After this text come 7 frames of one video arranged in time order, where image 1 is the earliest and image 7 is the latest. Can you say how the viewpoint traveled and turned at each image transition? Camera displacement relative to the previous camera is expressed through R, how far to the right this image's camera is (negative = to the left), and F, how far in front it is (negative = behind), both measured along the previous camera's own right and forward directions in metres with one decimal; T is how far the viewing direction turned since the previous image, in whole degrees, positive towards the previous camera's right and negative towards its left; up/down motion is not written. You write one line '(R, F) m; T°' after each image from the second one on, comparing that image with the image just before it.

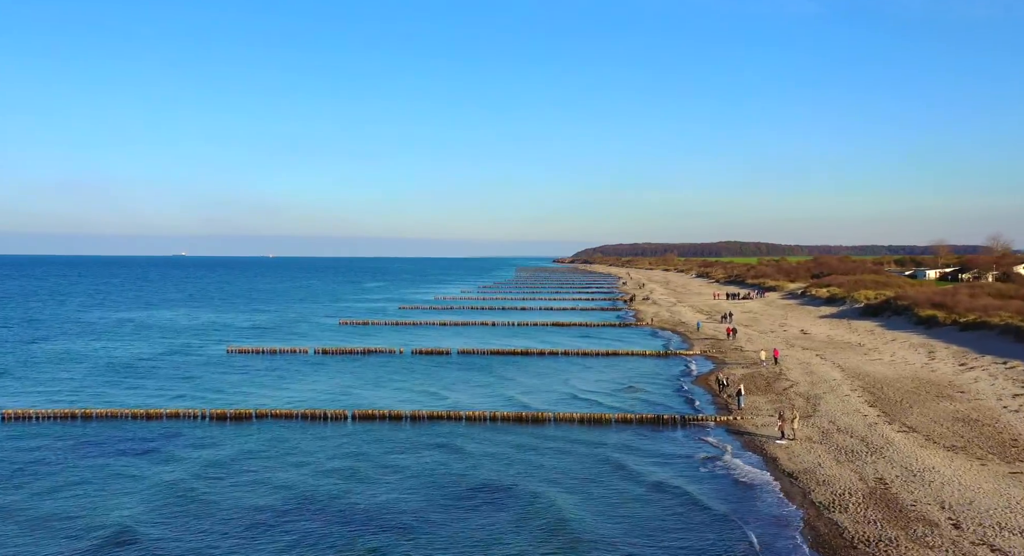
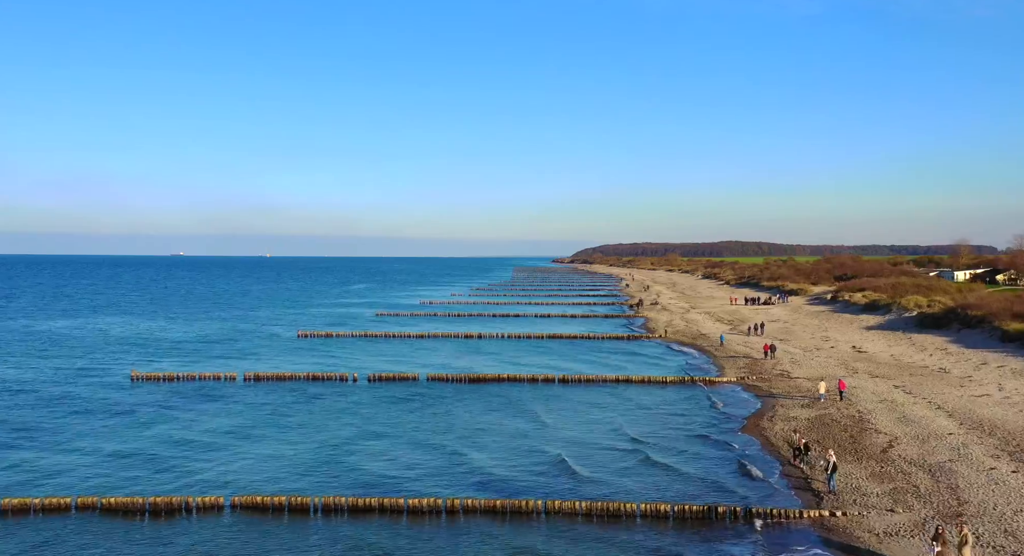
(+0.7, +12.1) m; 0°
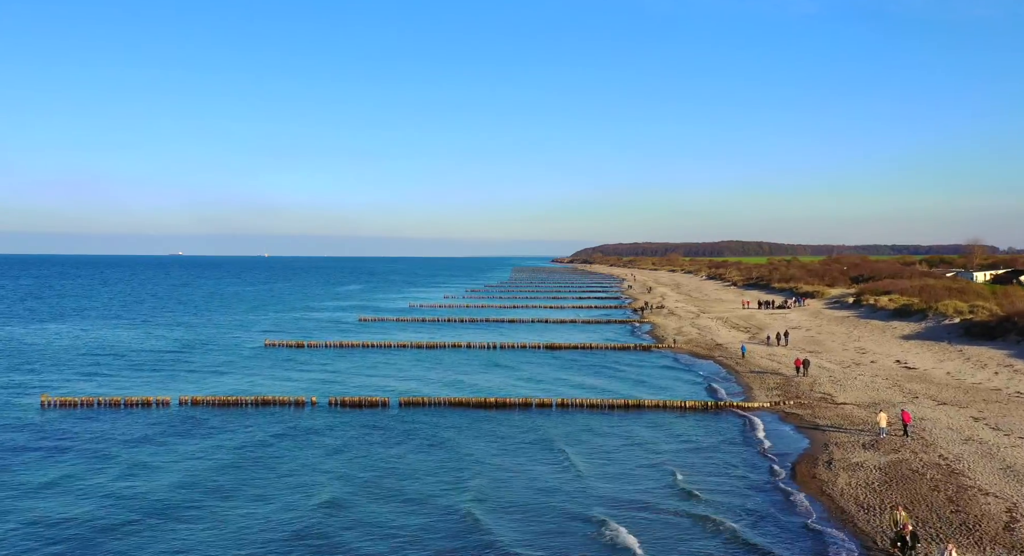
(+0.4, +7.4) m; 0°
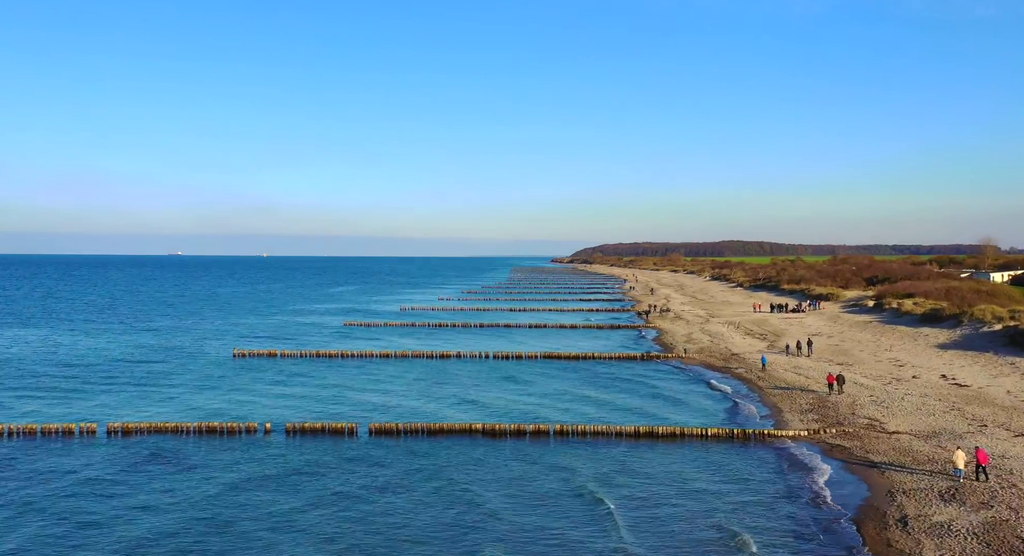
(+0.3, +5.7) m; 0°
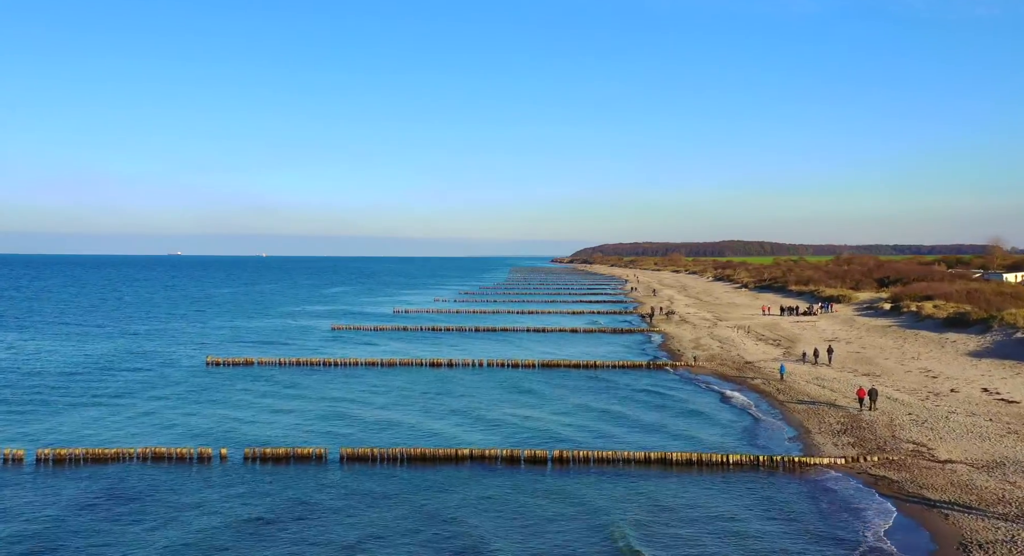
(+0.2, +4.1) m; 0°
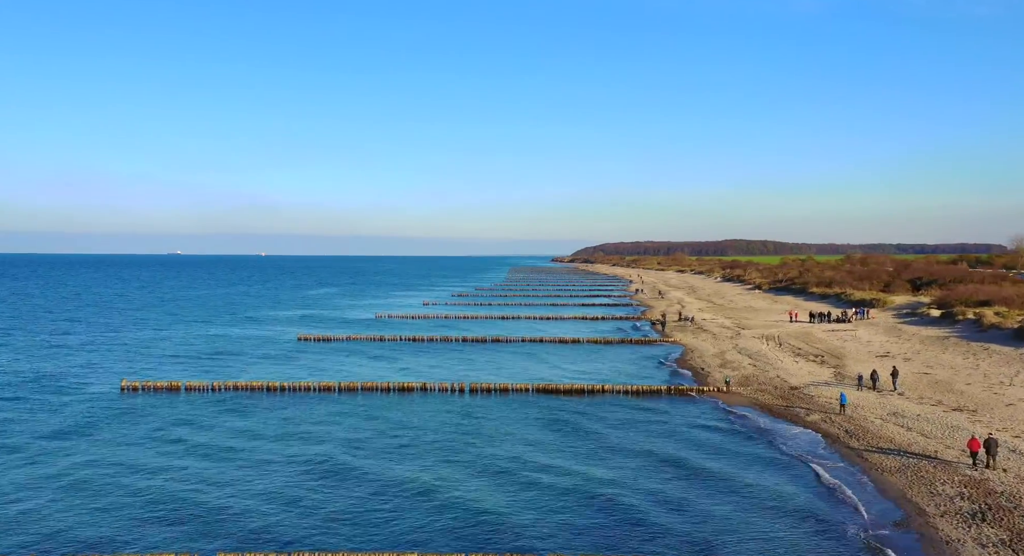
(+0.5, +10.0) m; 0°
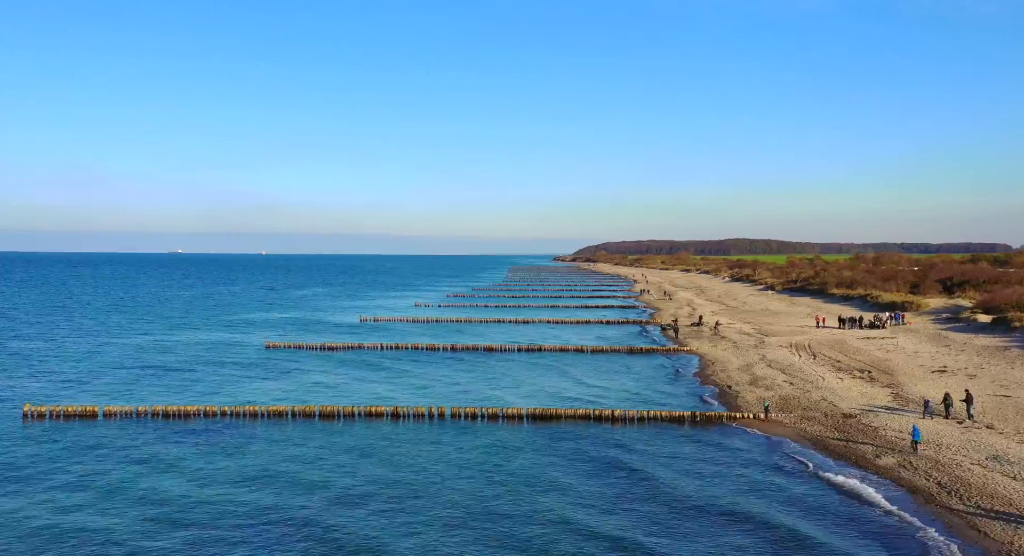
(+0.4, +7.5) m; 0°
